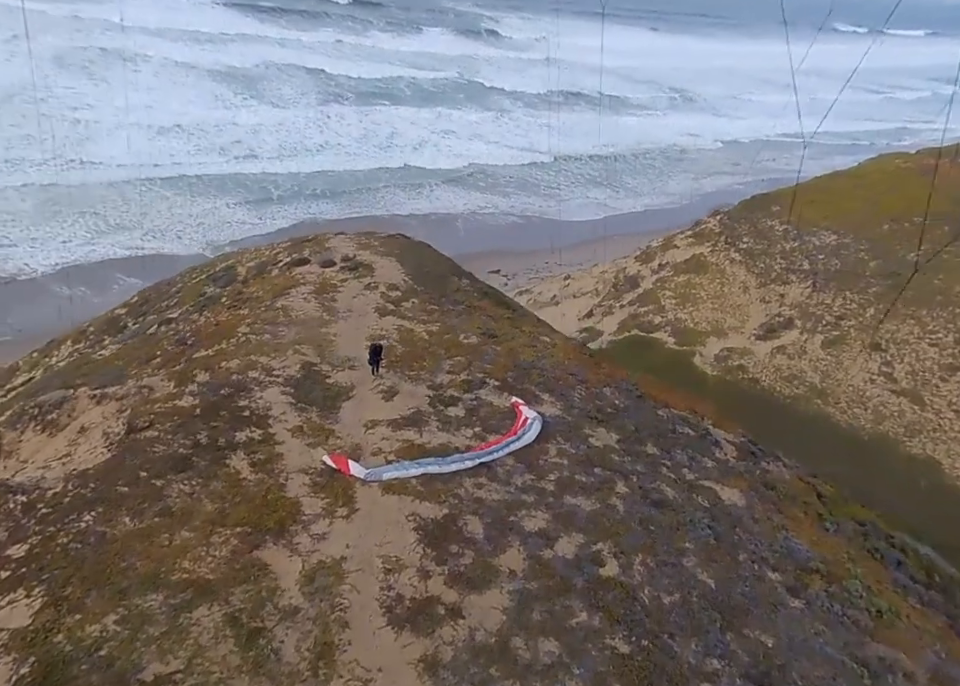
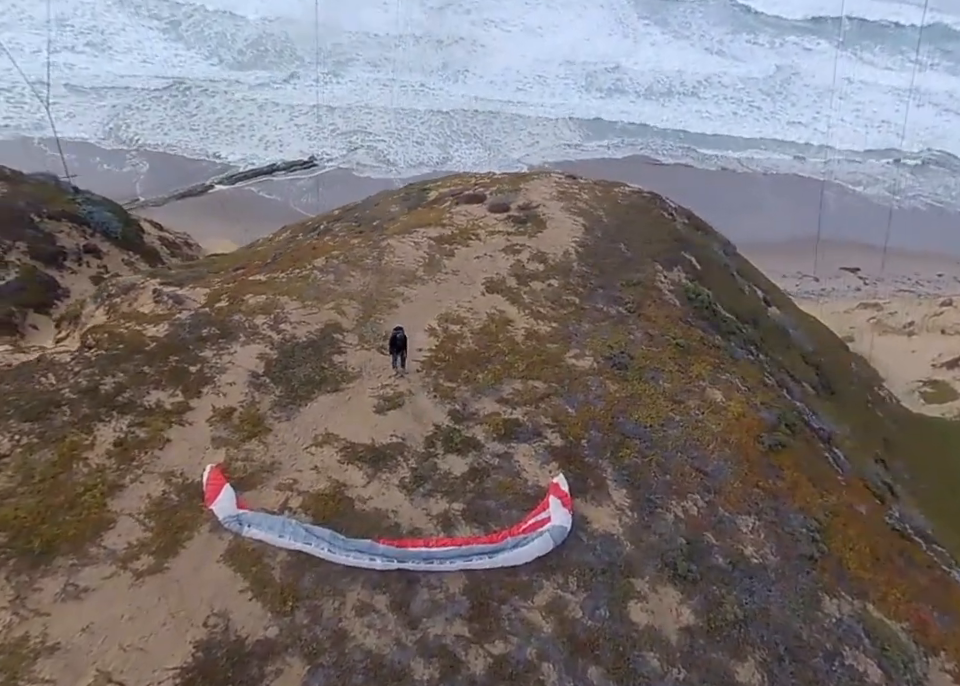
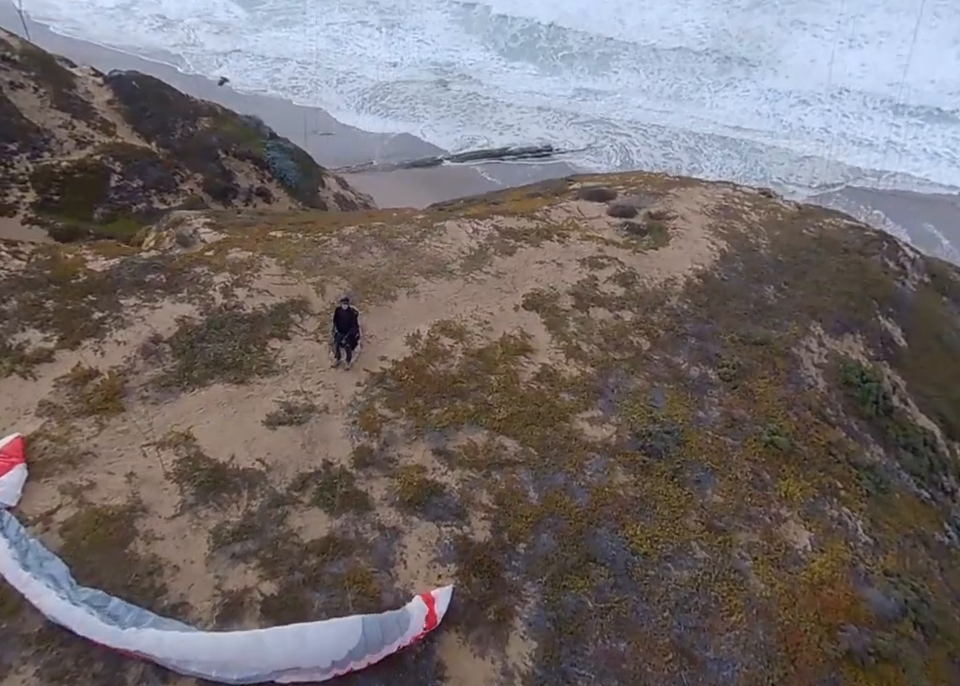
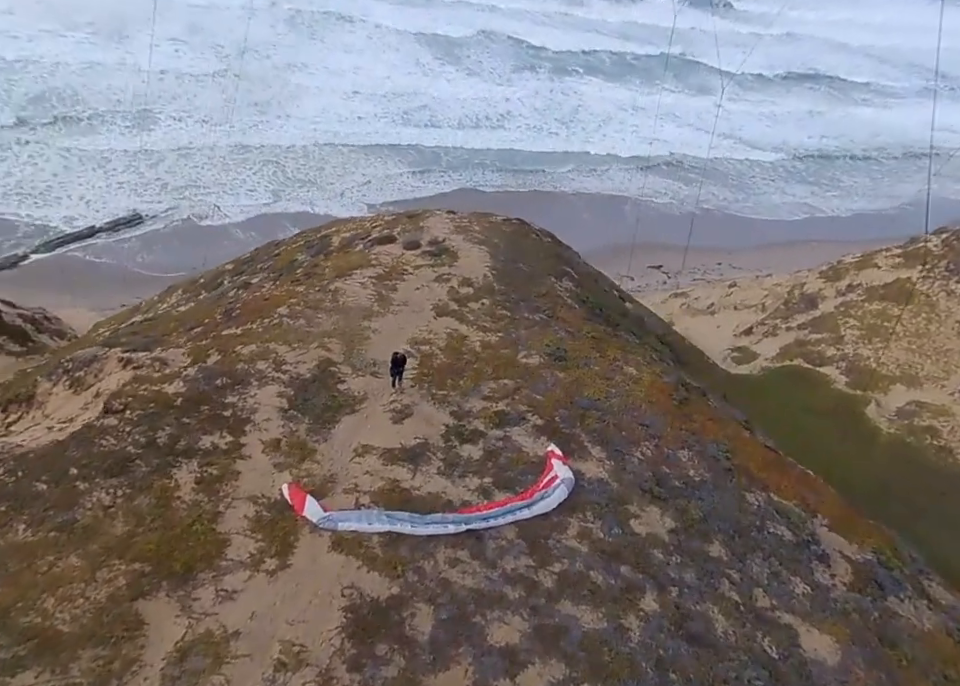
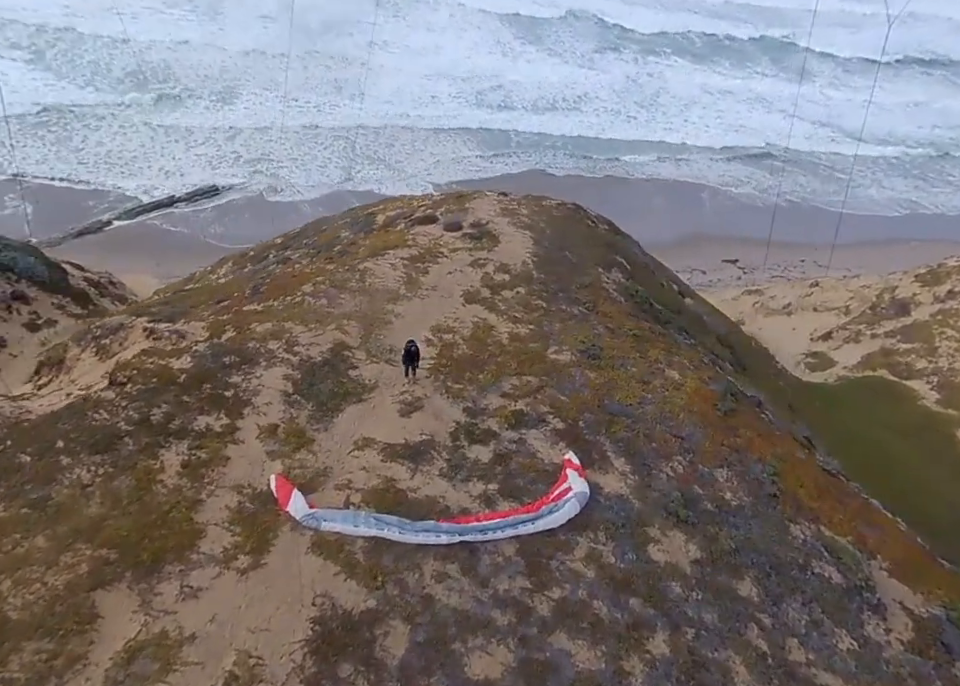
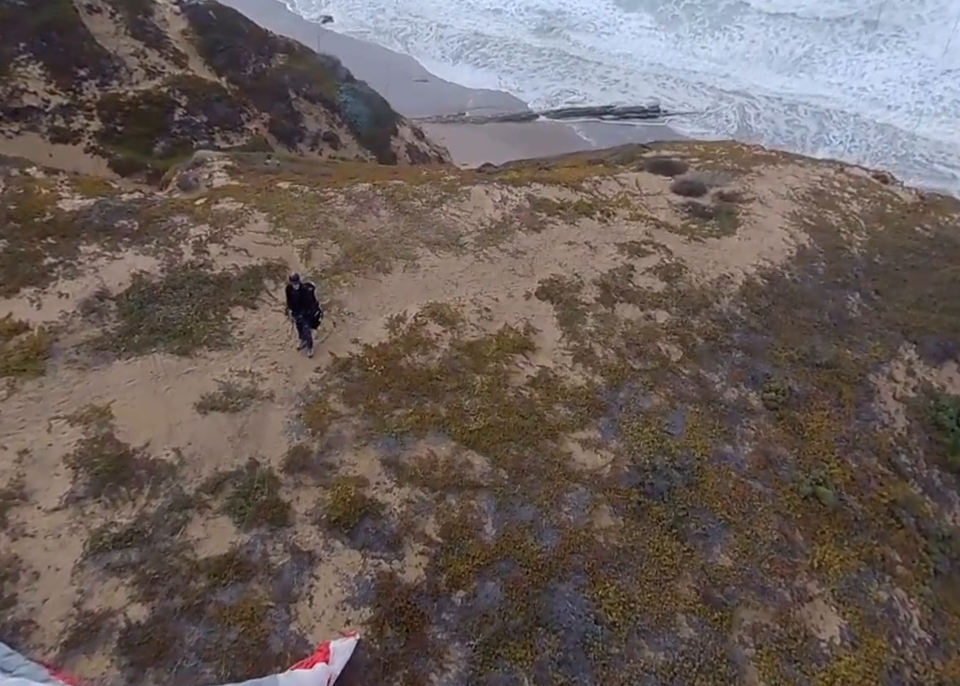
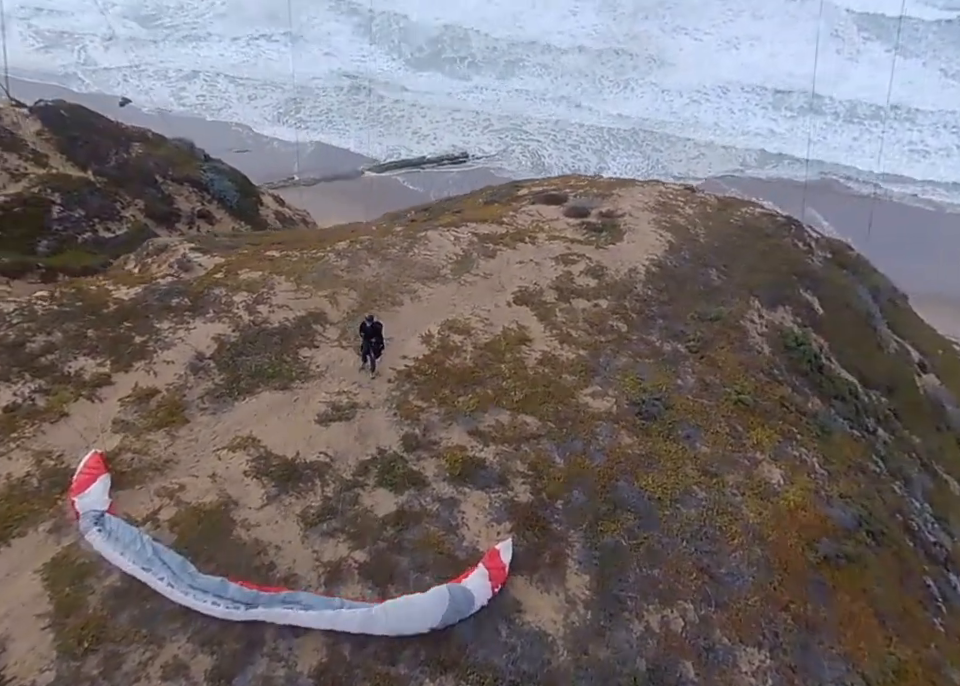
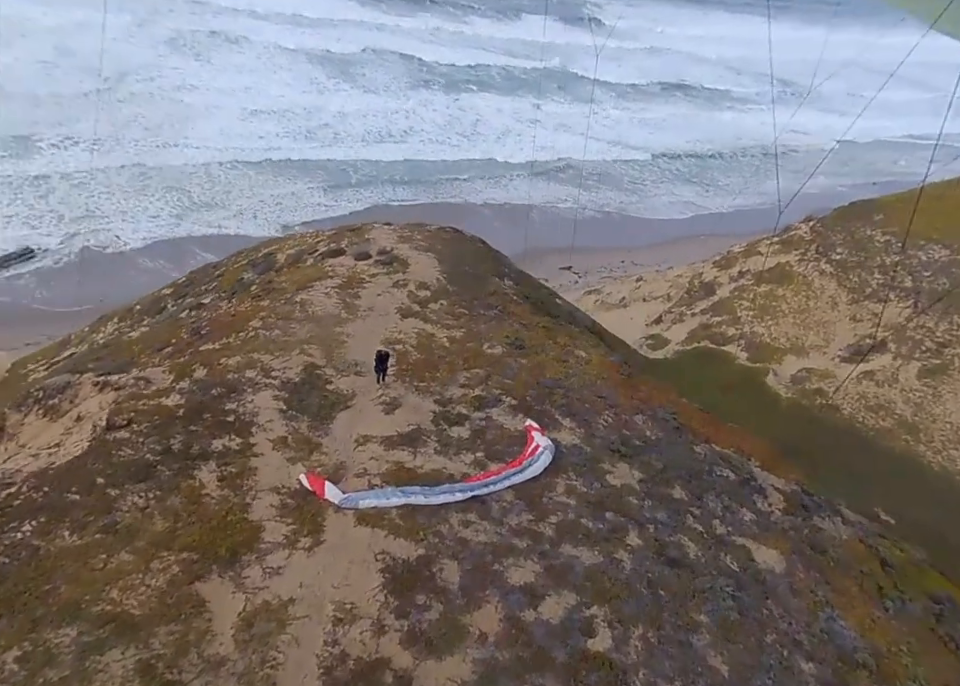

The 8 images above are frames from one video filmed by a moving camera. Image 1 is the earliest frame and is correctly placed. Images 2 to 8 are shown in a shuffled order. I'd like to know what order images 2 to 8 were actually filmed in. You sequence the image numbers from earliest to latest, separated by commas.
8, 4, 5, 2, 7, 3, 6
